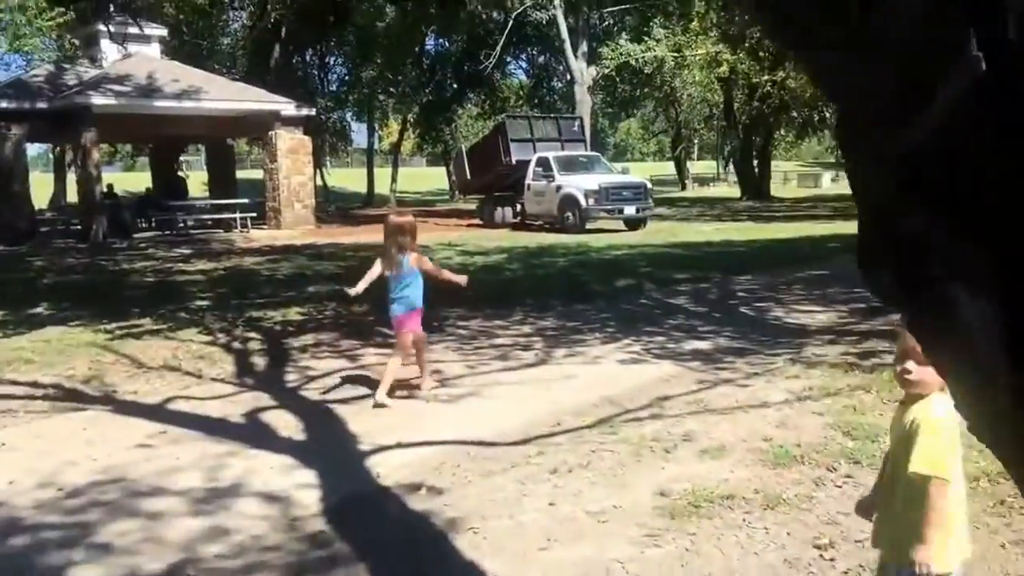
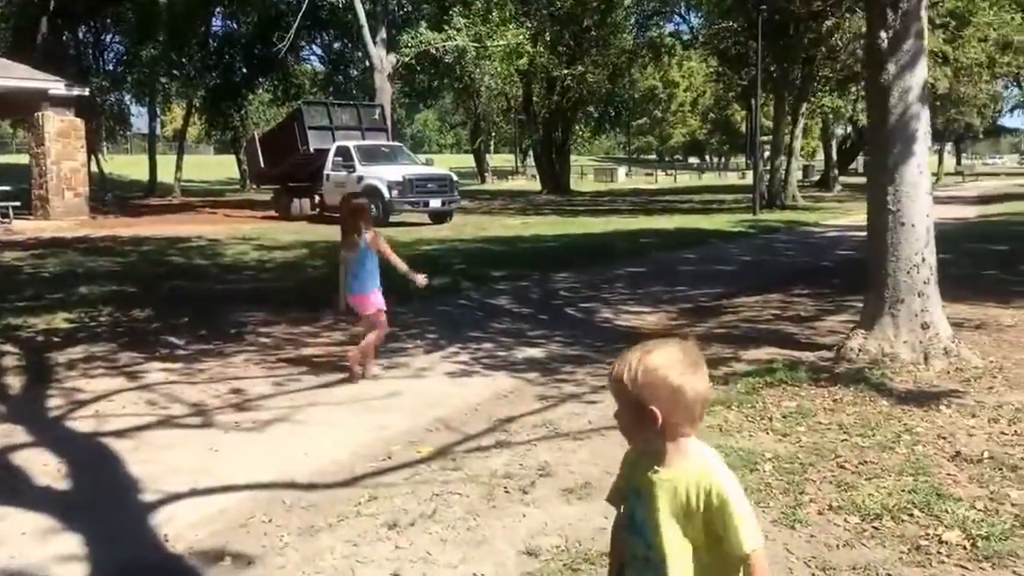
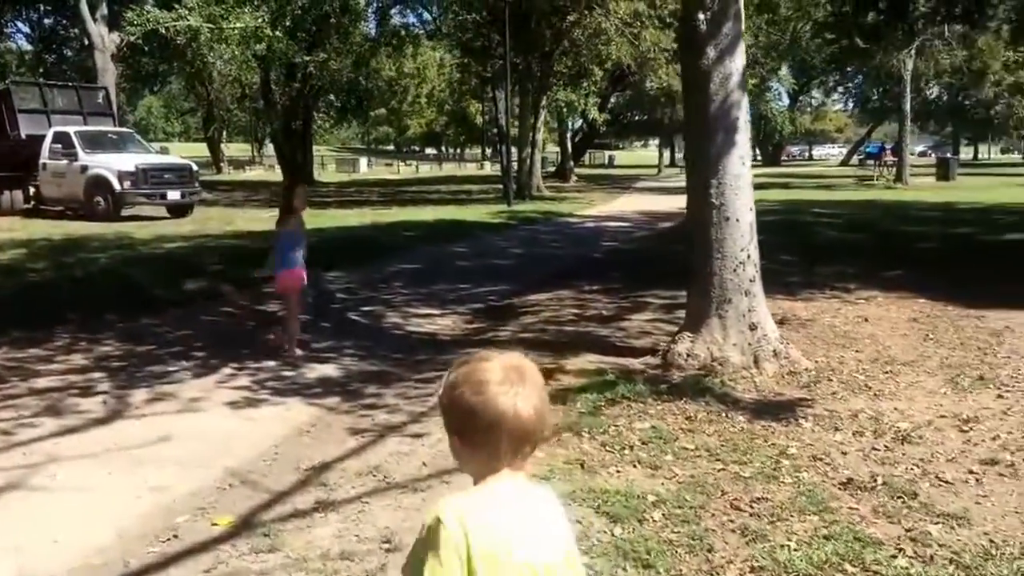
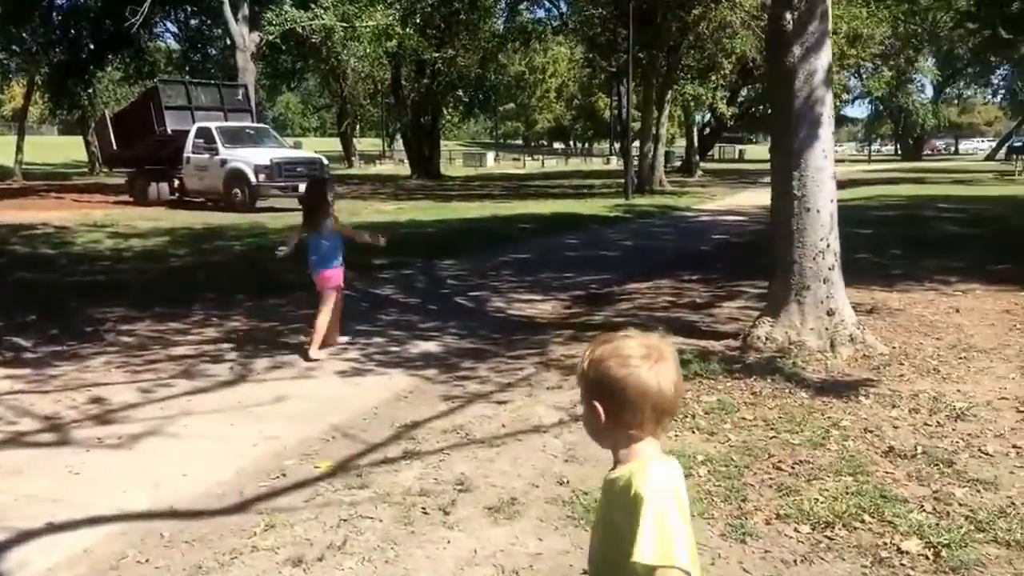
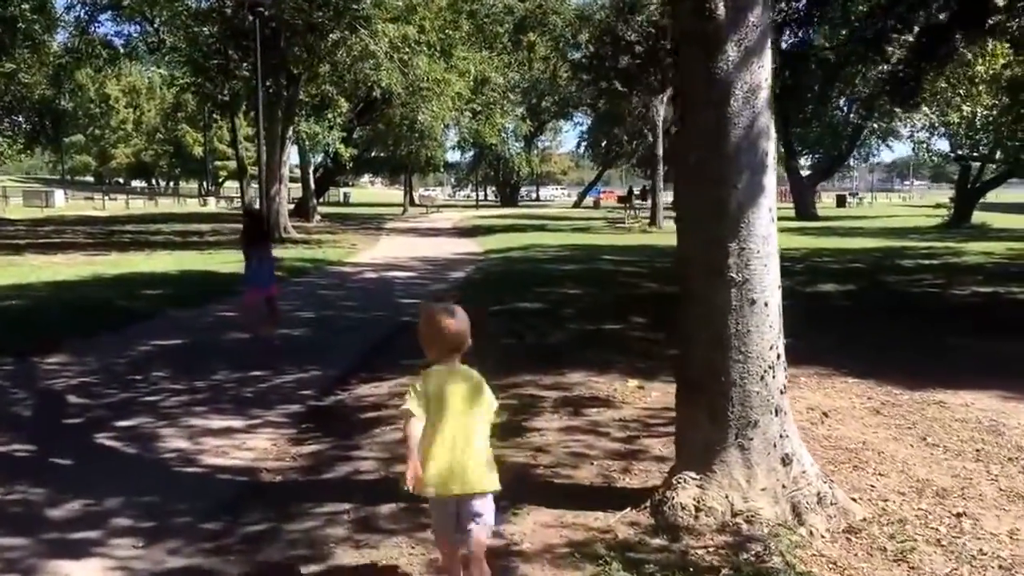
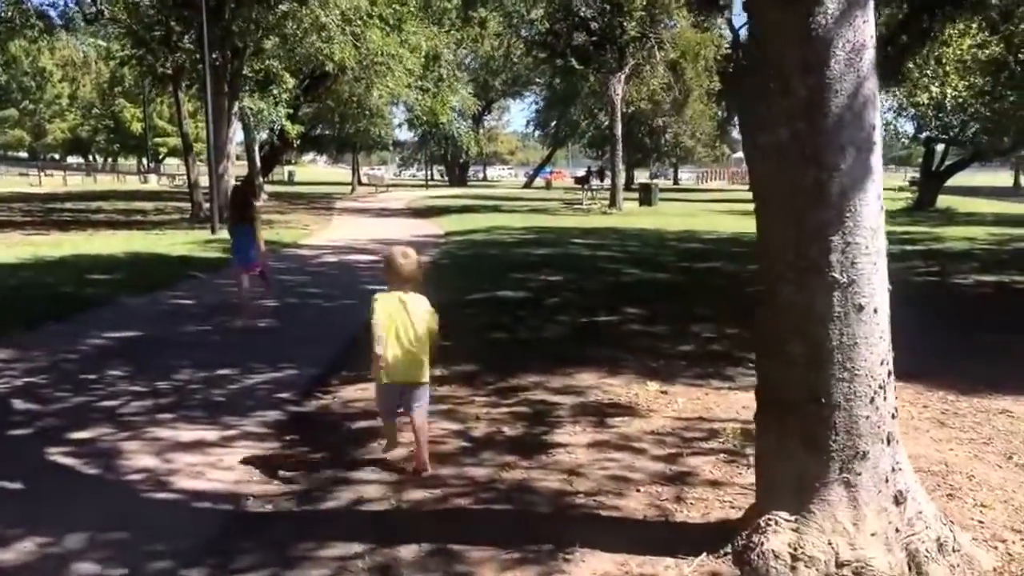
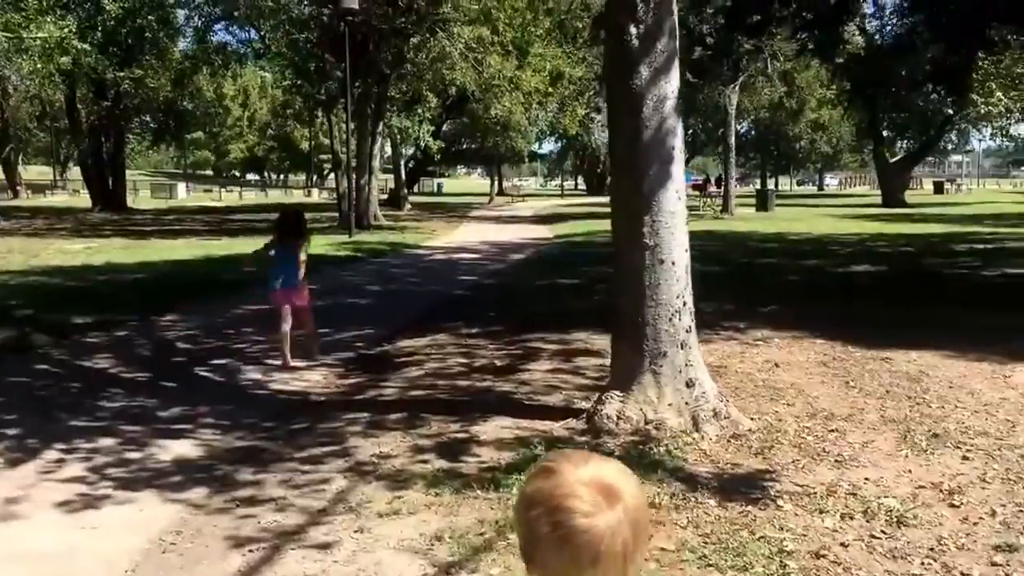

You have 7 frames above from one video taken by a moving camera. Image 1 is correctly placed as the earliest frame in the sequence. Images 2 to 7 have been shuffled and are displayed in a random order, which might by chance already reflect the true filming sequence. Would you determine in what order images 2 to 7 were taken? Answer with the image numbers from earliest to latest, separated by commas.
2, 4, 3, 7, 5, 6
